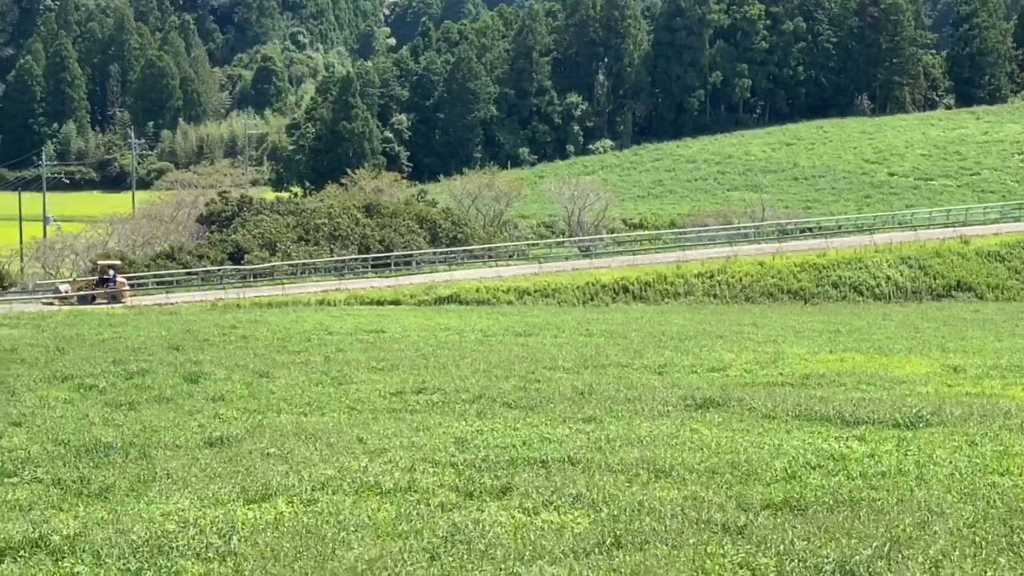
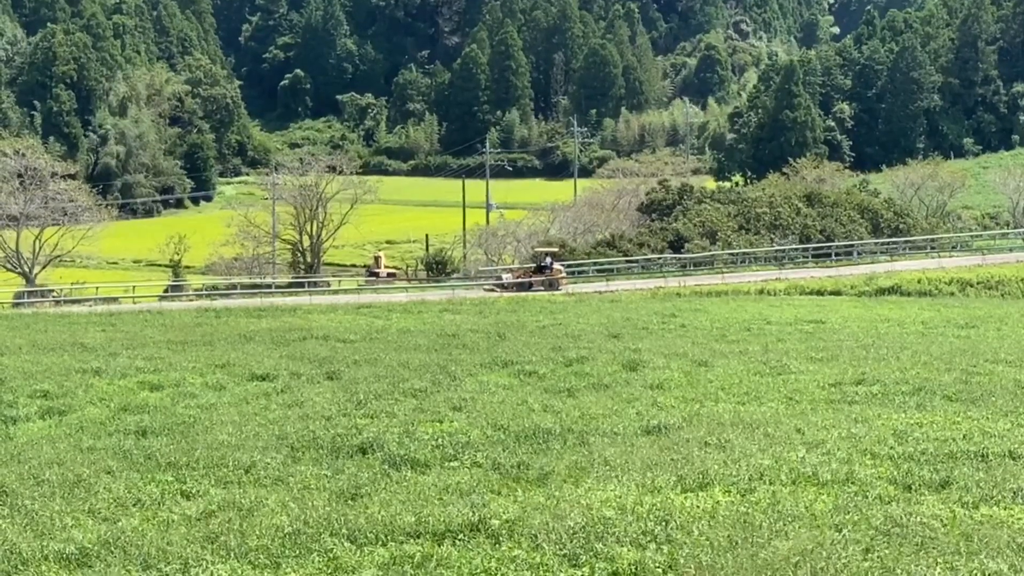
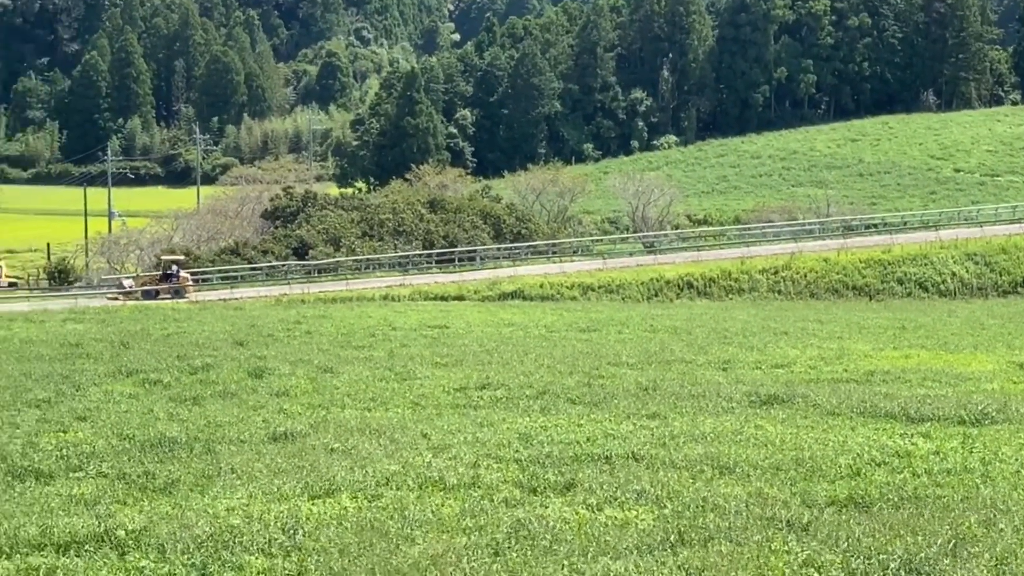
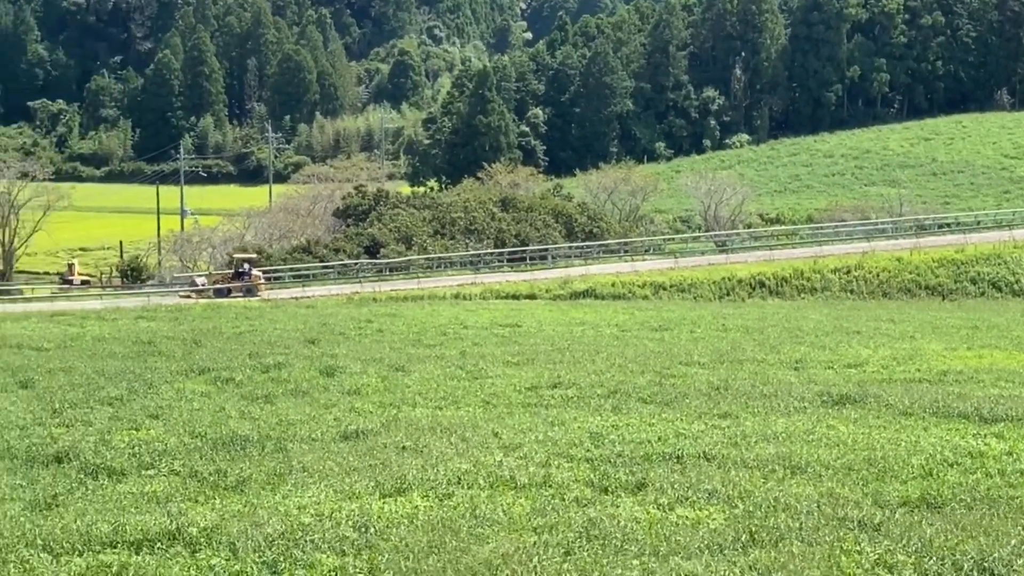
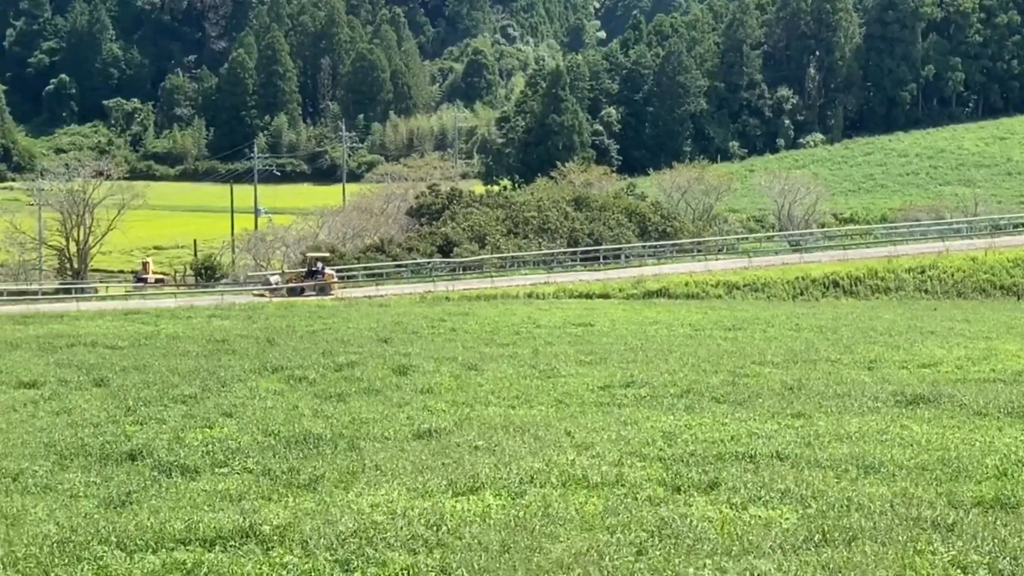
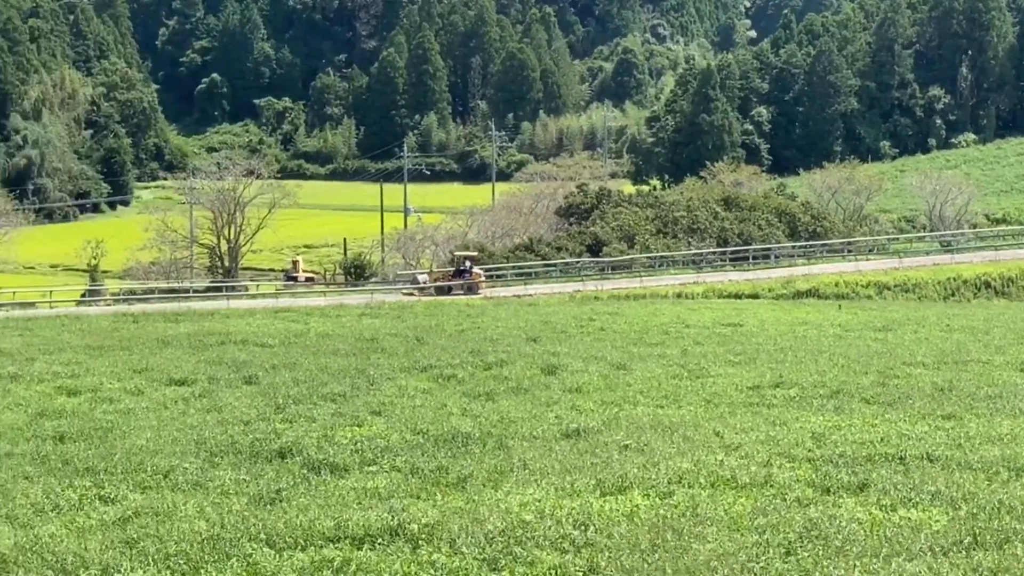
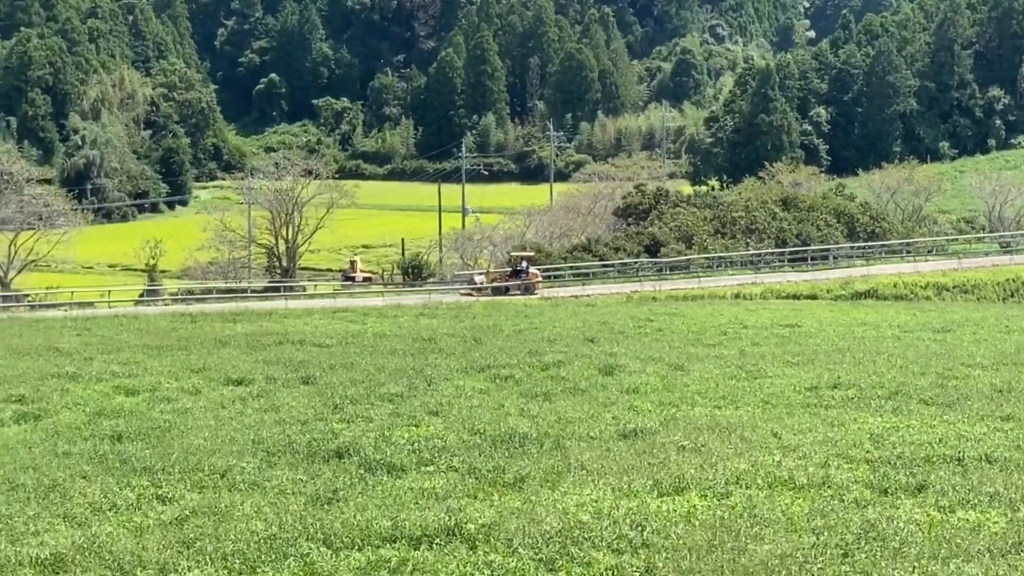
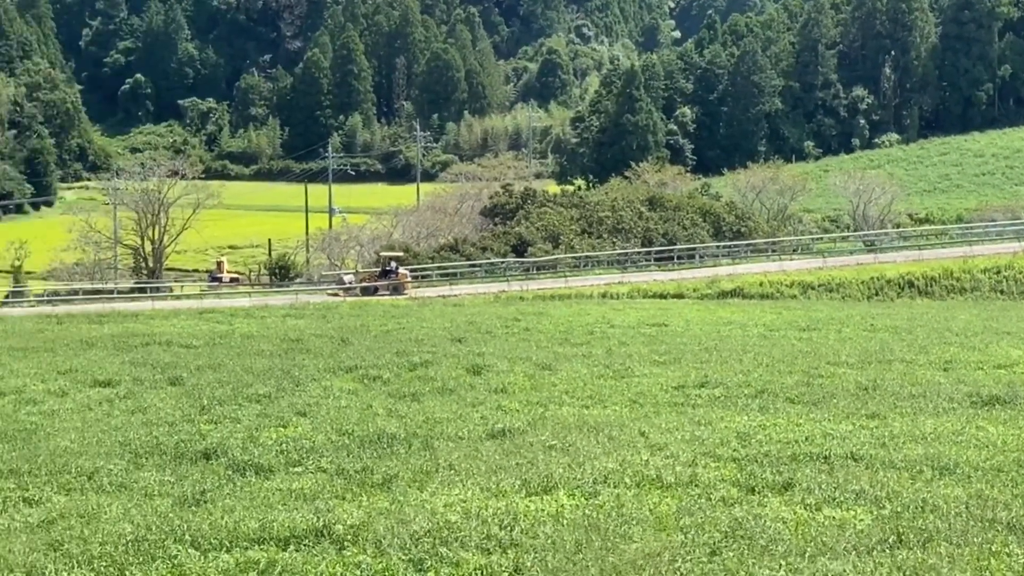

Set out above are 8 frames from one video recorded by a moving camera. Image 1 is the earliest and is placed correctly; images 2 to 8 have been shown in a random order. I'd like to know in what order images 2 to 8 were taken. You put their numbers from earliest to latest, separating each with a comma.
3, 4, 5, 8, 6, 7, 2
